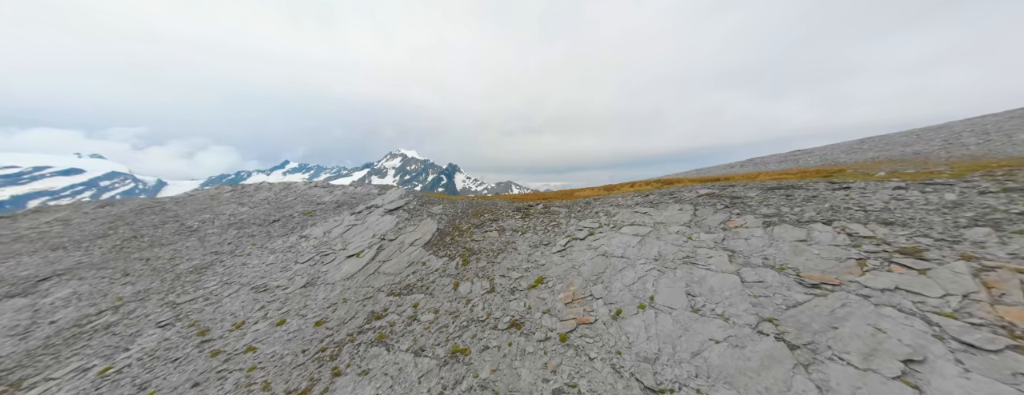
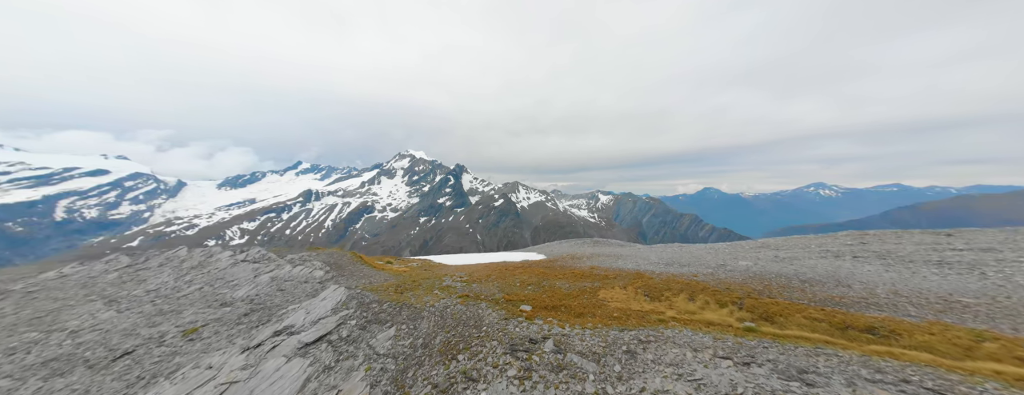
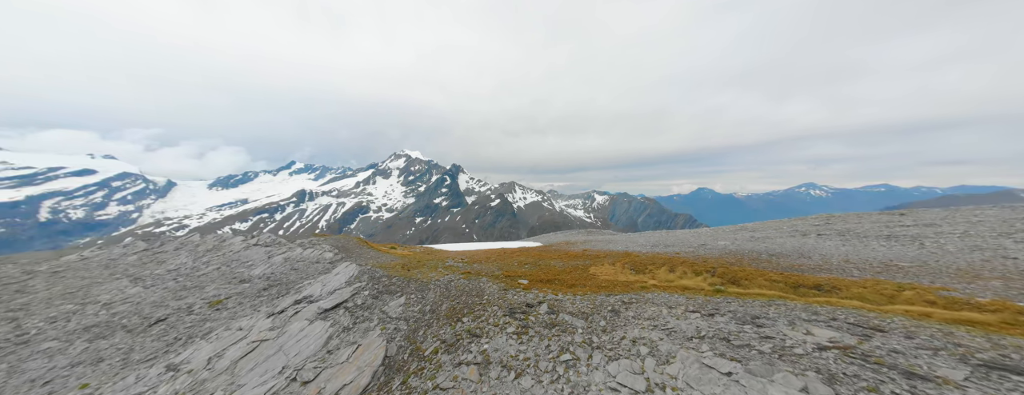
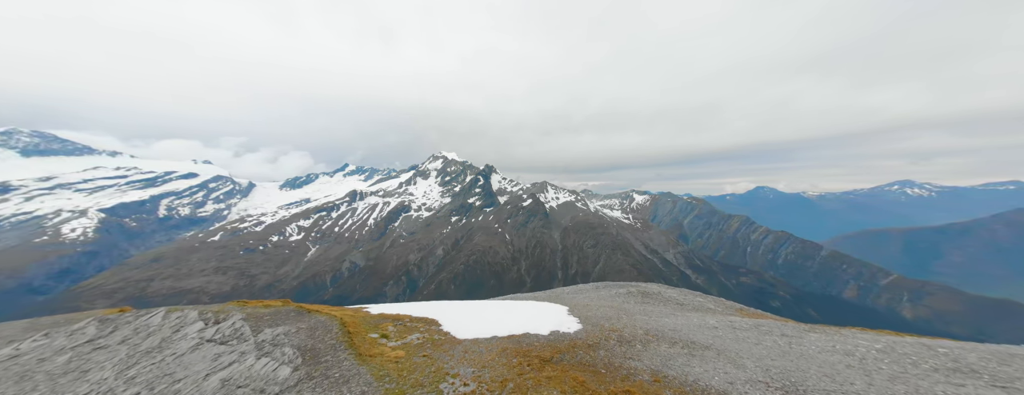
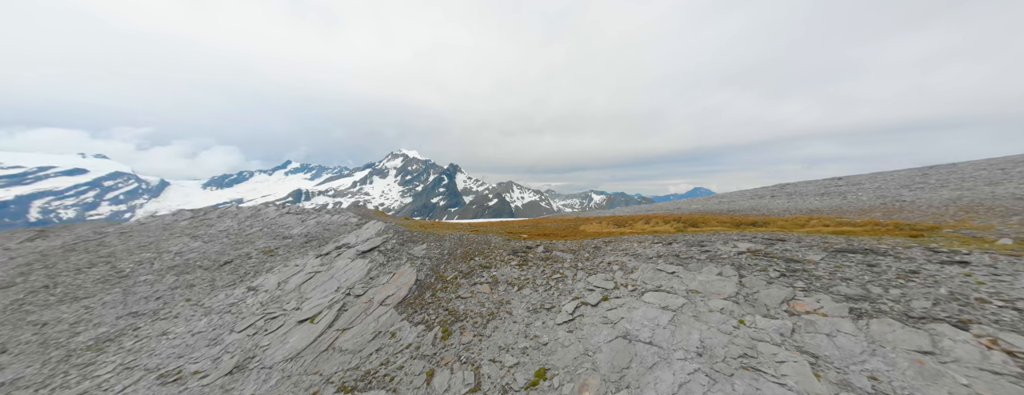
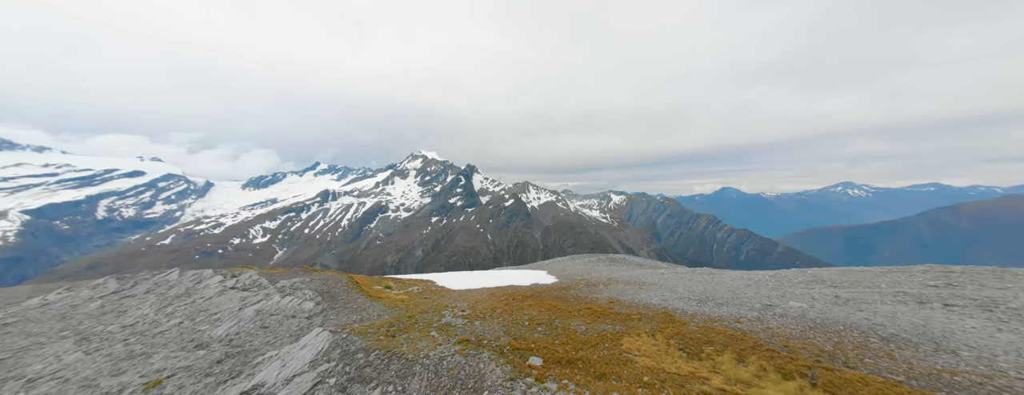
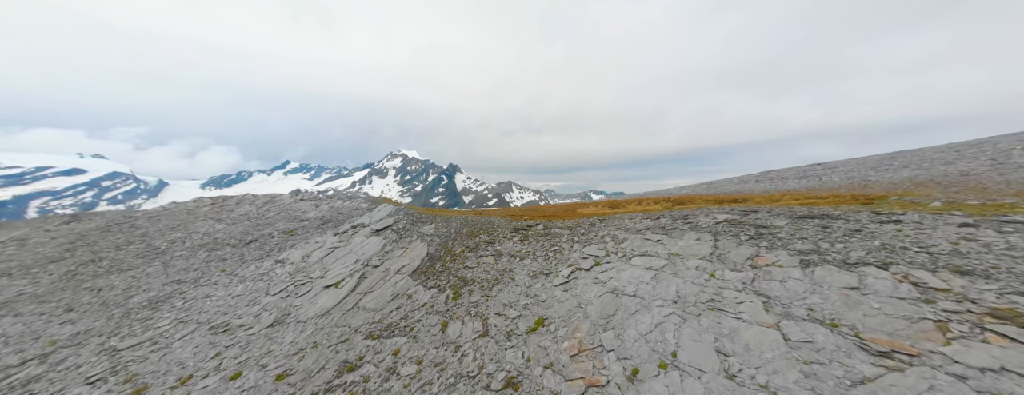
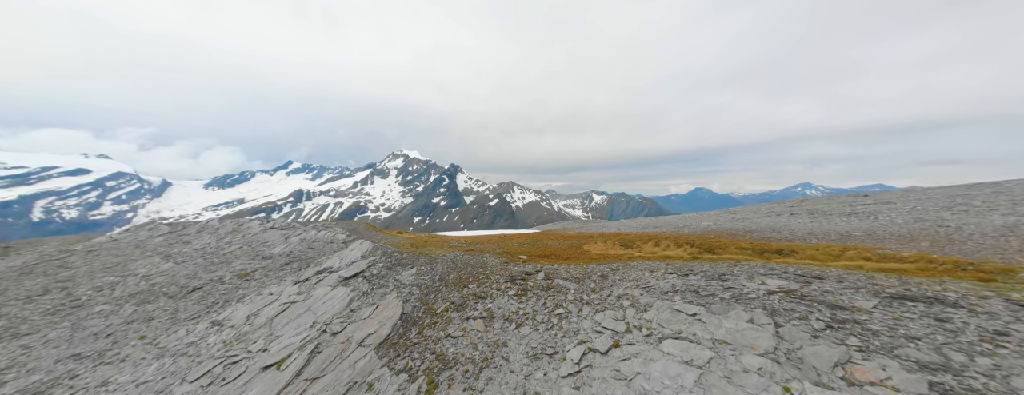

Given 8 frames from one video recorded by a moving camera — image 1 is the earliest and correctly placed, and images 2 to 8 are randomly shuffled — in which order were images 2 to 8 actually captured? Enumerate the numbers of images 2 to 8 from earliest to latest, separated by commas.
7, 5, 8, 3, 2, 6, 4
